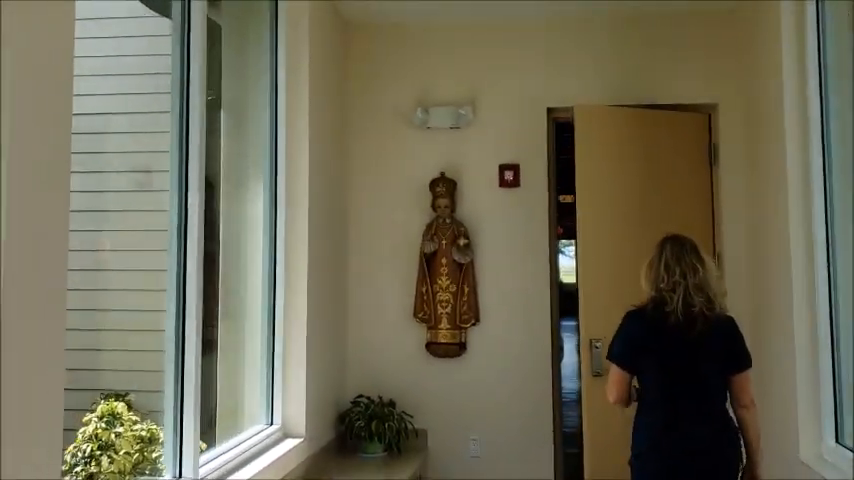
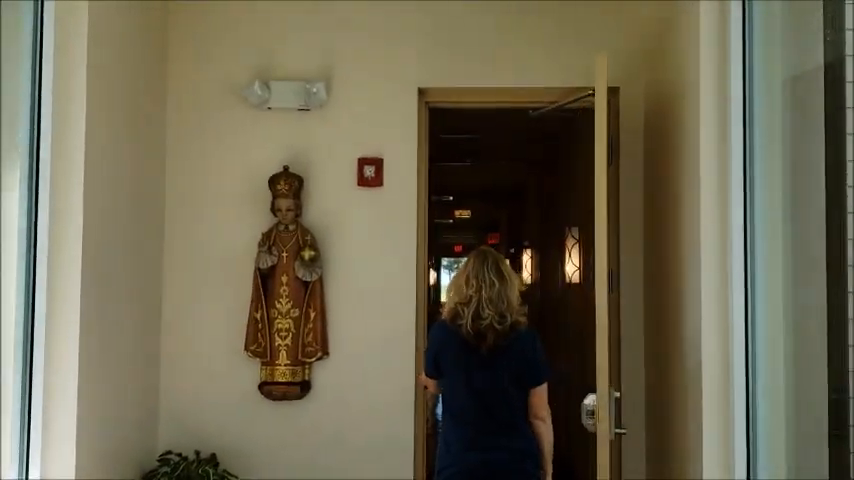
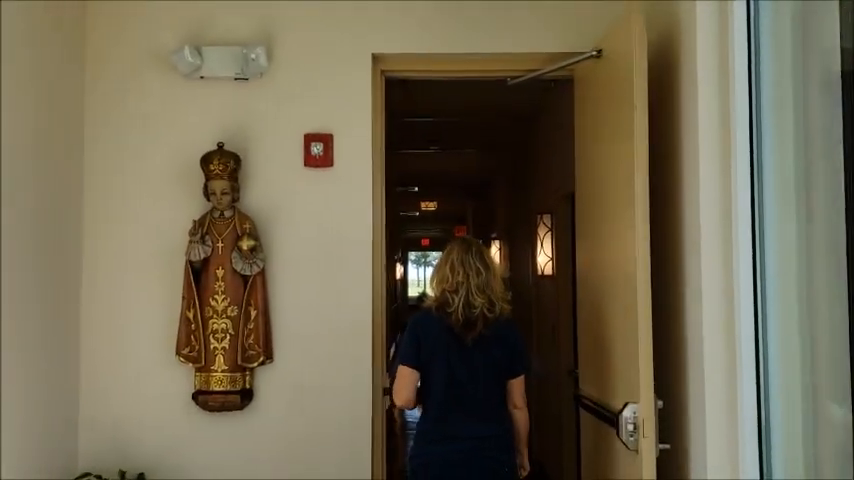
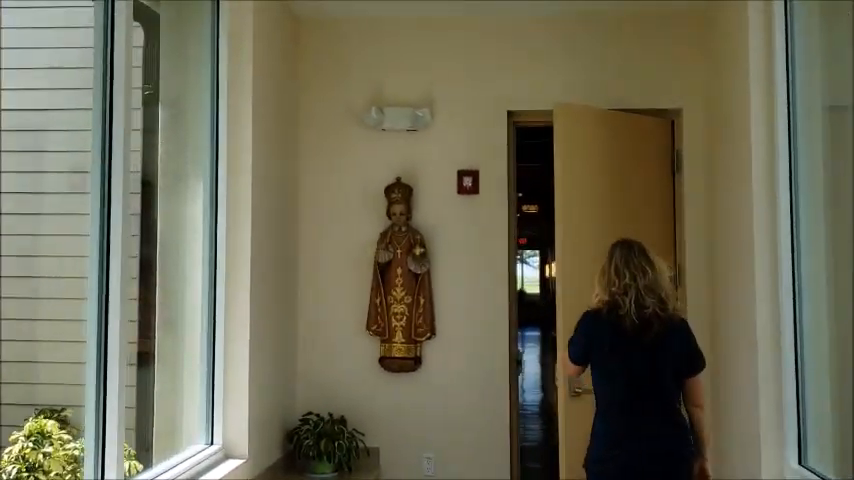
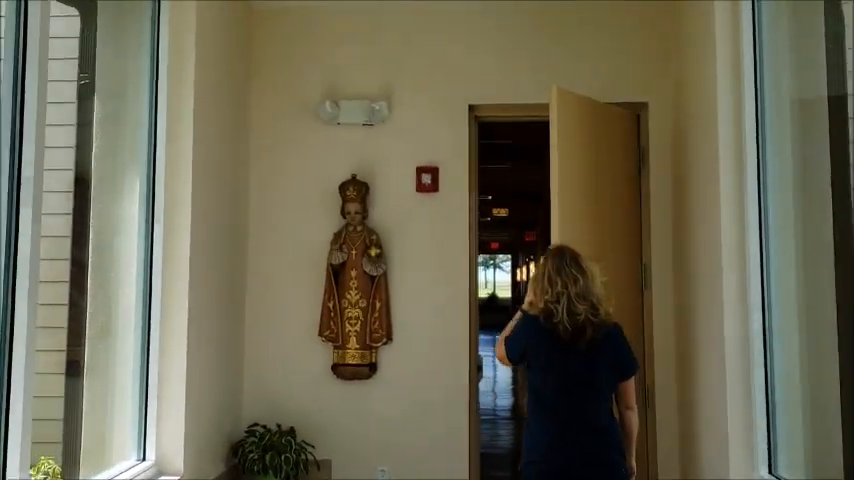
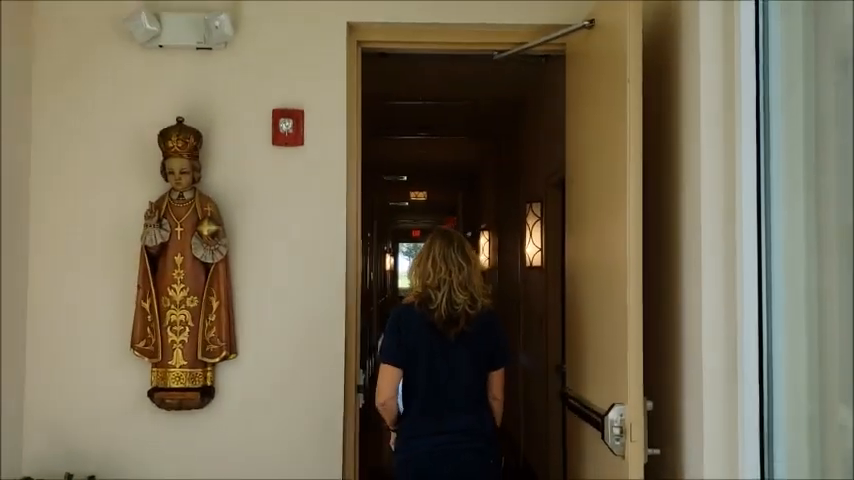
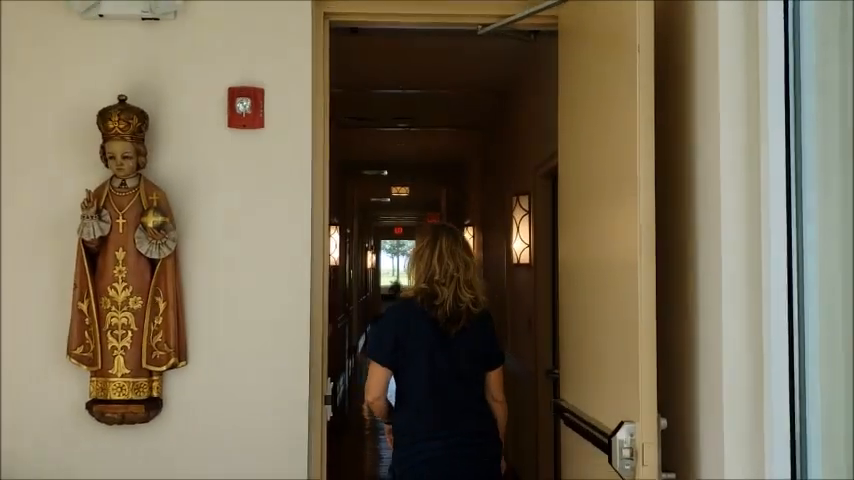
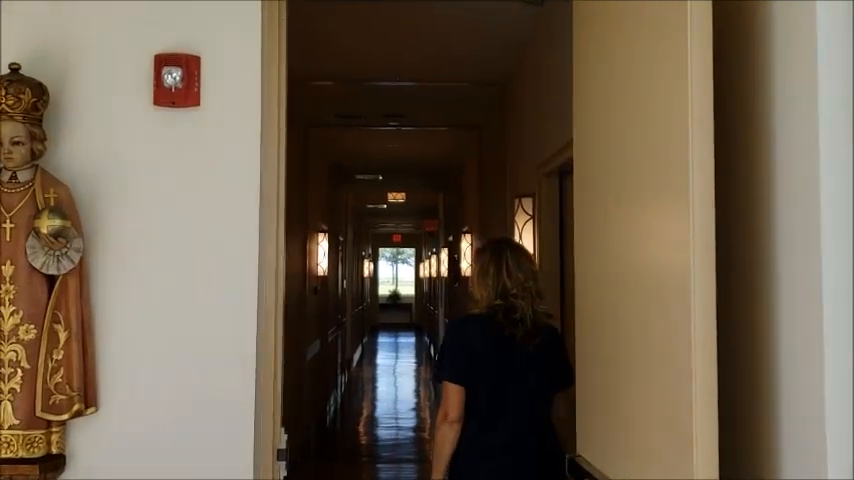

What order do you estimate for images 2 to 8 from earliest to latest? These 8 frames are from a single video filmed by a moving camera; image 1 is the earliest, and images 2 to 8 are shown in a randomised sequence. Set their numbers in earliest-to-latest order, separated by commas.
4, 5, 2, 3, 6, 7, 8
